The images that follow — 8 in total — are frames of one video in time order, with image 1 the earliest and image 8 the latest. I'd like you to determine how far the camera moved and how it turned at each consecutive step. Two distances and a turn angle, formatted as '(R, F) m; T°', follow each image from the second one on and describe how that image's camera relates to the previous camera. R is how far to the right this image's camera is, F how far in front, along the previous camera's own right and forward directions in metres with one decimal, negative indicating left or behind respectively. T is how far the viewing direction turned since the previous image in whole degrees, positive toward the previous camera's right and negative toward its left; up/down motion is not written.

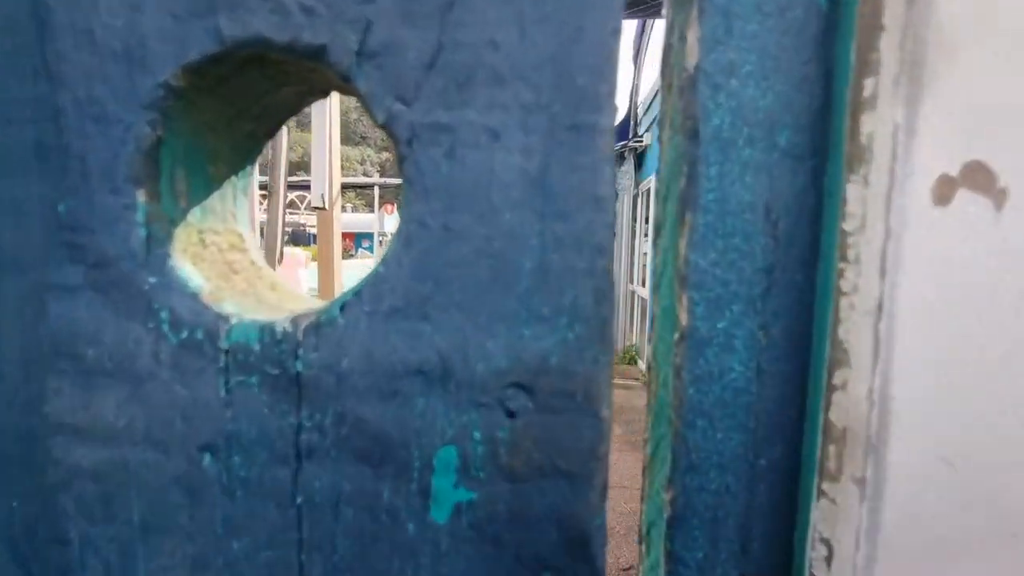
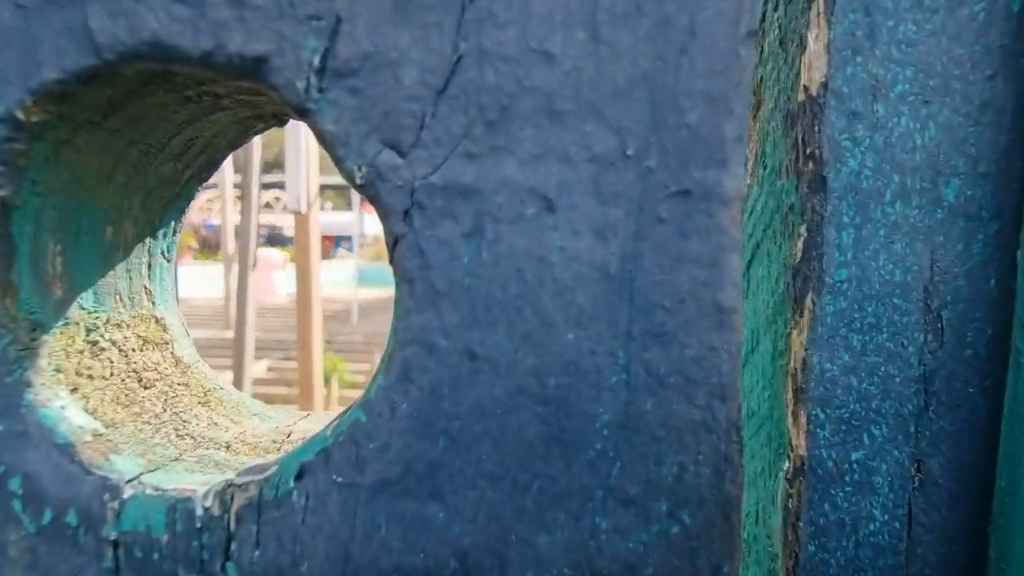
(-0.1, +0.7) m; +2°
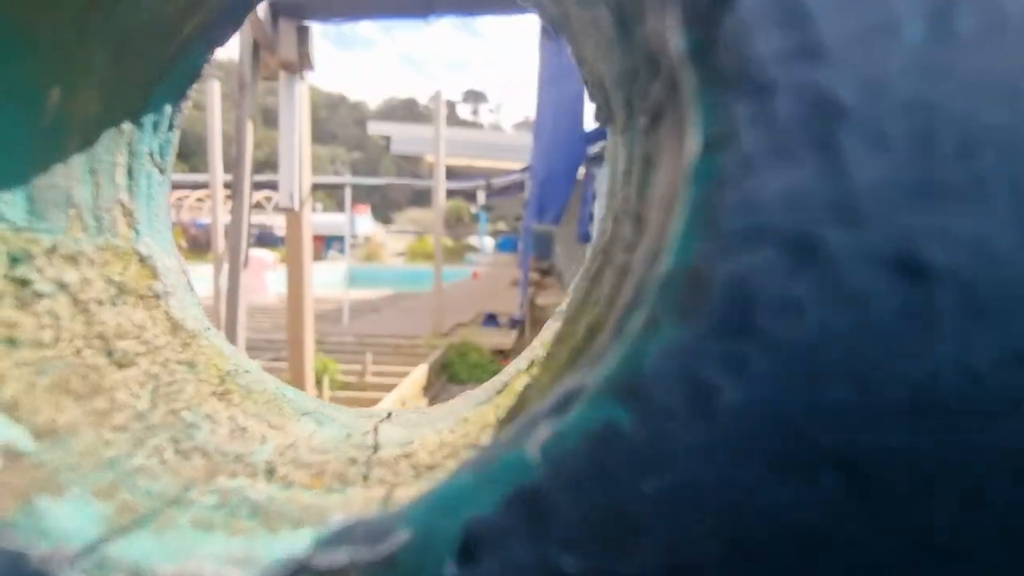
(-0.3, +0.6) m; +1°
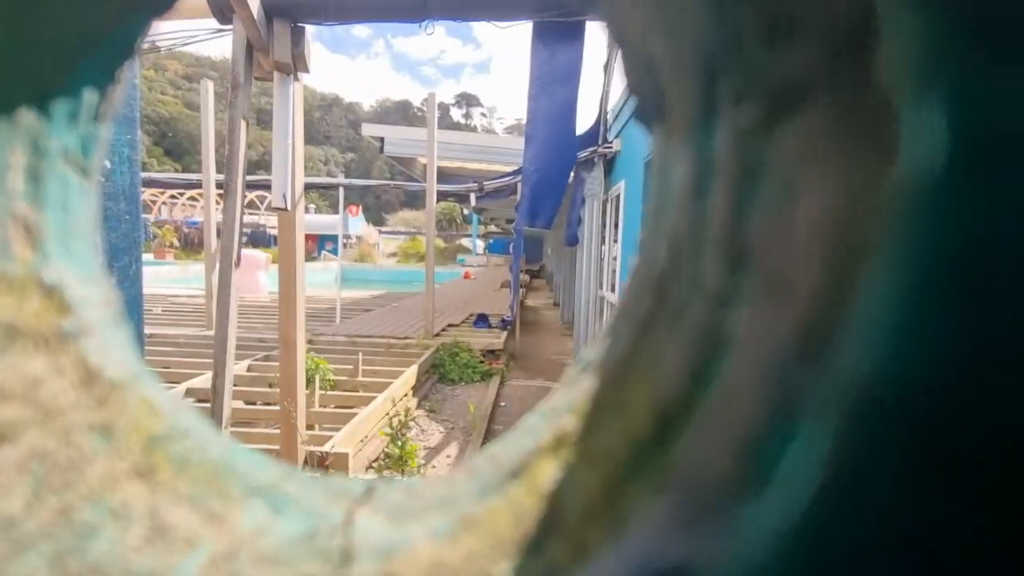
(0.0, +0.2) m; +1°
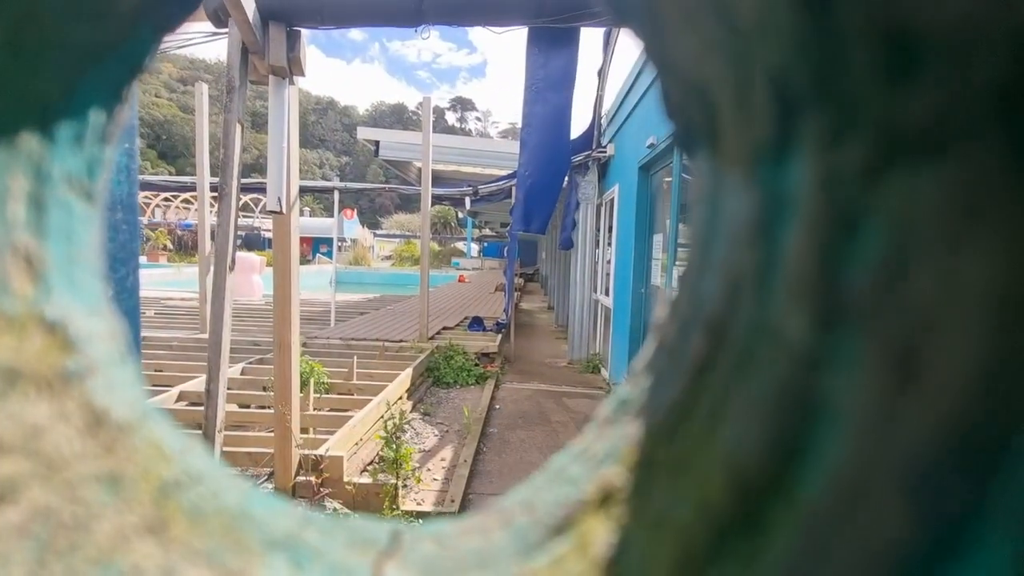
(0.0, +0.1) m; 0°
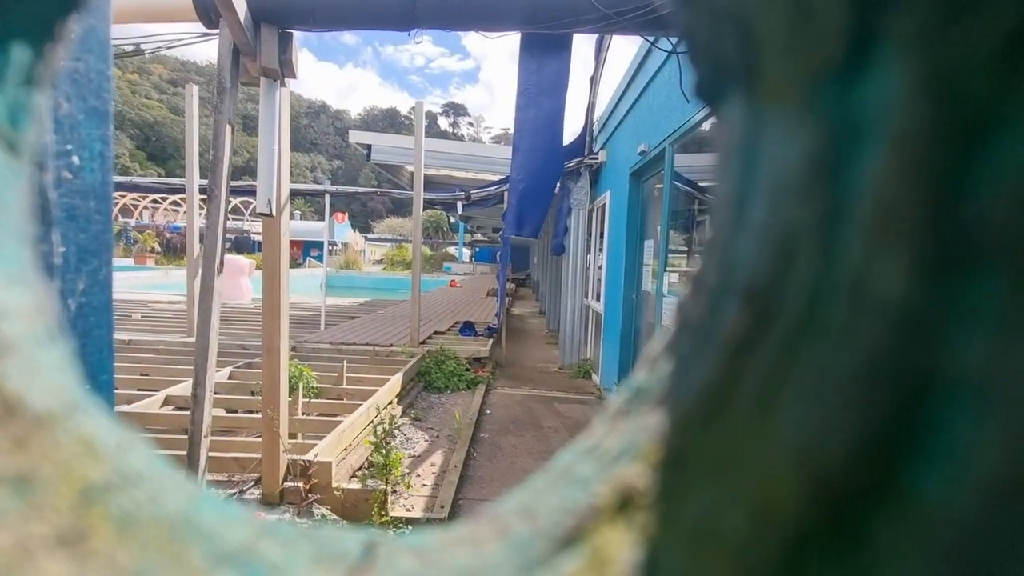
(0.0, +0.1) m; +1°
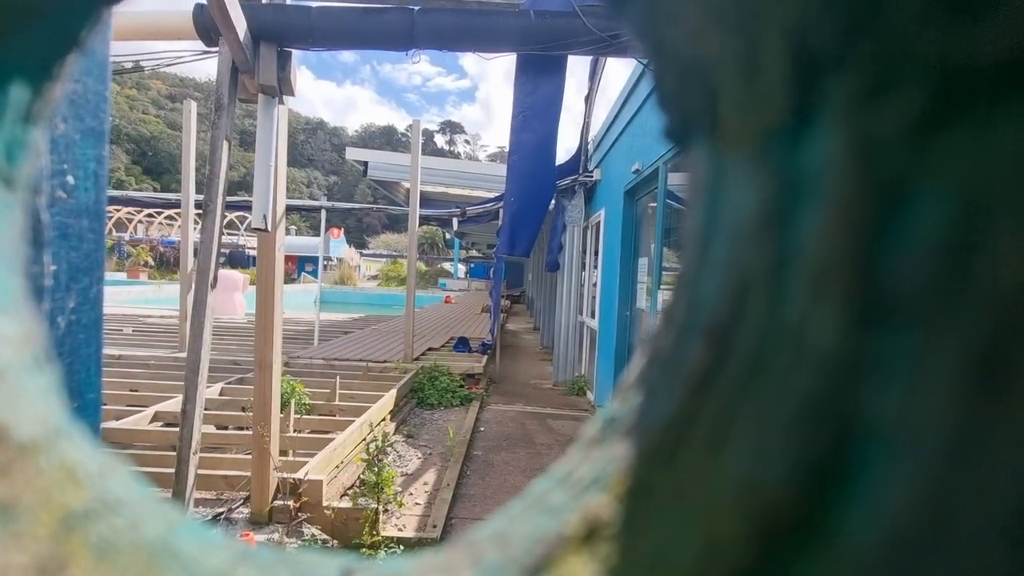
(0.0, 0.0) m; 0°
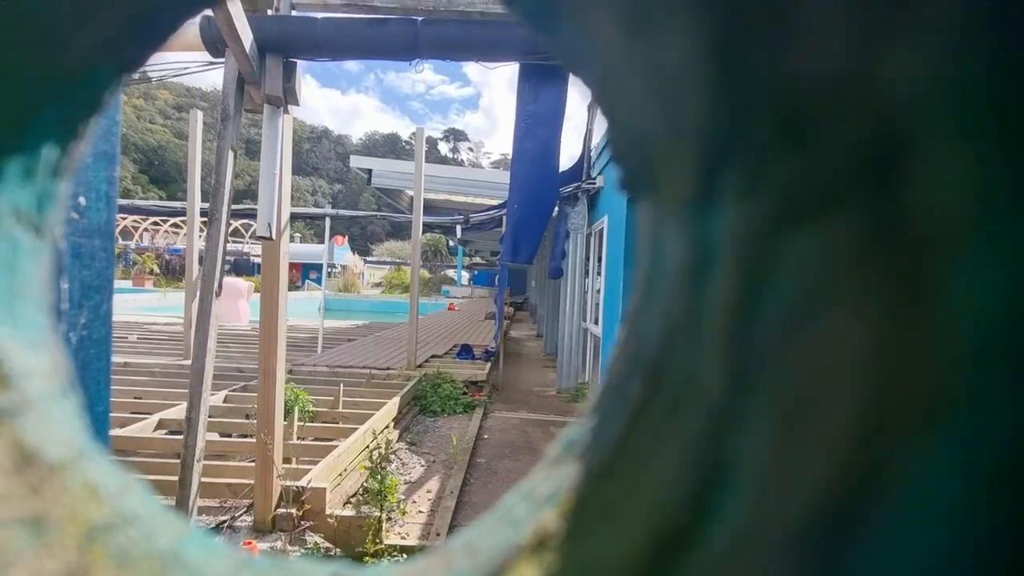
(+0.1, -0.1) m; 0°
